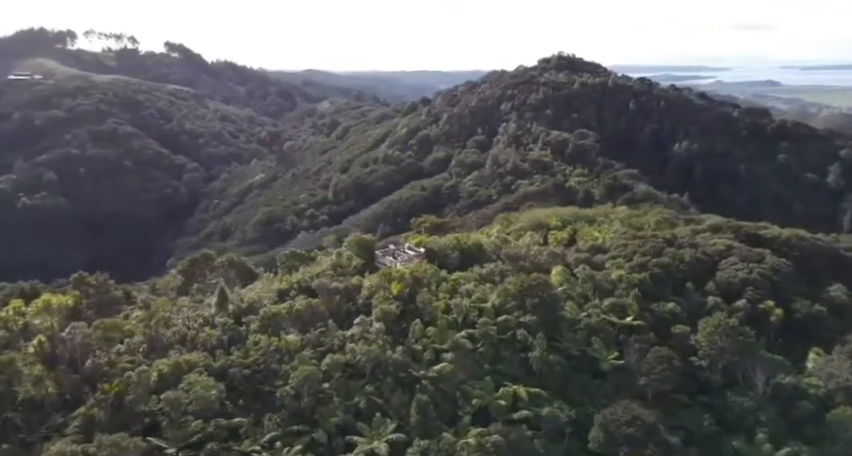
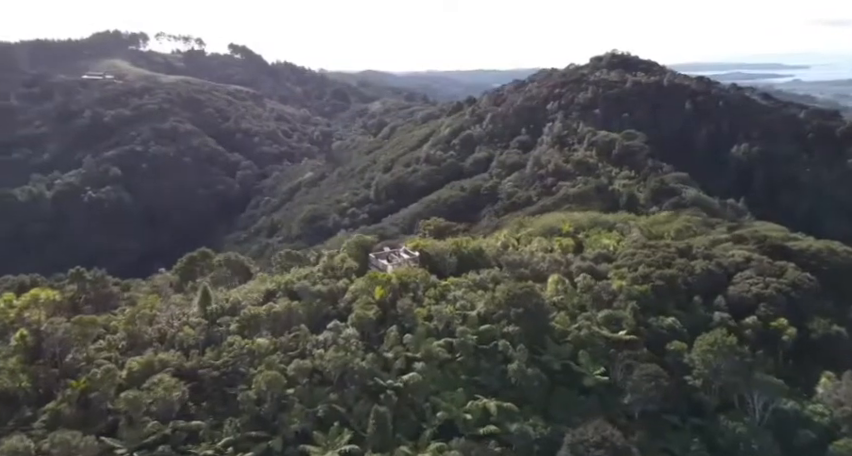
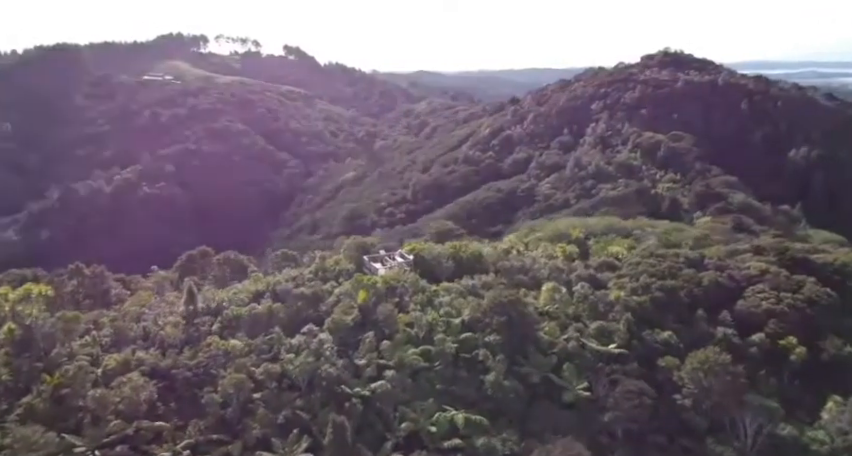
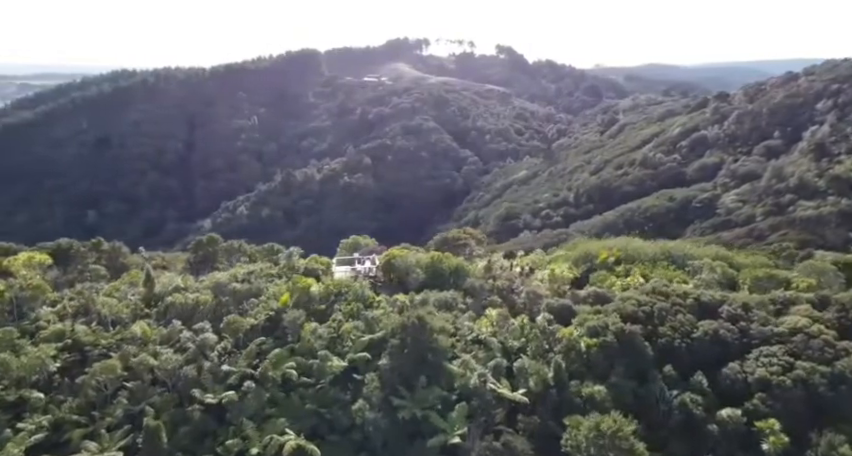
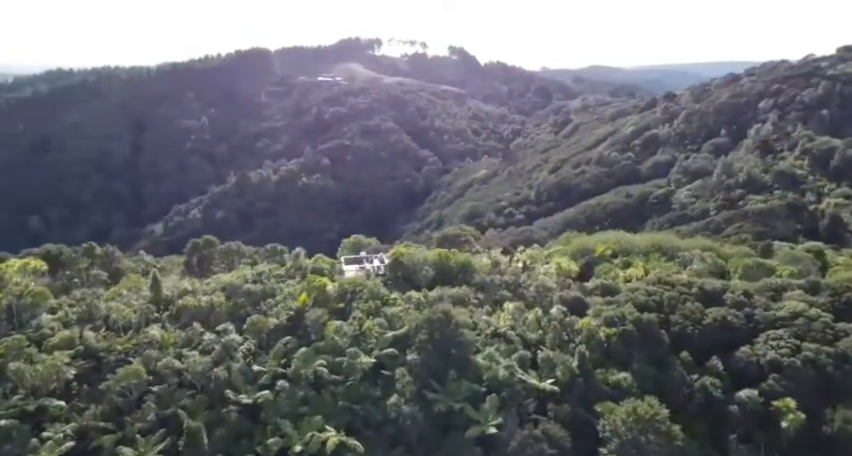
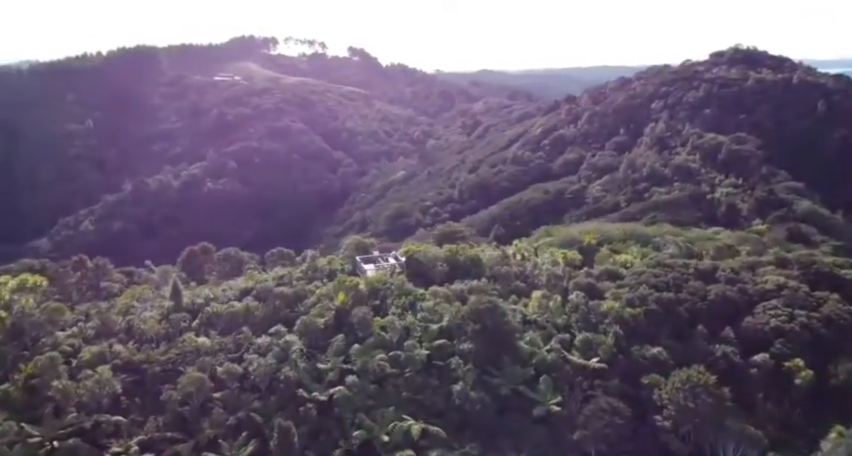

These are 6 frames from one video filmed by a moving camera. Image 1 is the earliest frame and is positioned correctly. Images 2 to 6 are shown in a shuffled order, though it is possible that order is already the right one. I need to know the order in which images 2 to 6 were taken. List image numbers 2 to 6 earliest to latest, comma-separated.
2, 3, 6, 5, 4
